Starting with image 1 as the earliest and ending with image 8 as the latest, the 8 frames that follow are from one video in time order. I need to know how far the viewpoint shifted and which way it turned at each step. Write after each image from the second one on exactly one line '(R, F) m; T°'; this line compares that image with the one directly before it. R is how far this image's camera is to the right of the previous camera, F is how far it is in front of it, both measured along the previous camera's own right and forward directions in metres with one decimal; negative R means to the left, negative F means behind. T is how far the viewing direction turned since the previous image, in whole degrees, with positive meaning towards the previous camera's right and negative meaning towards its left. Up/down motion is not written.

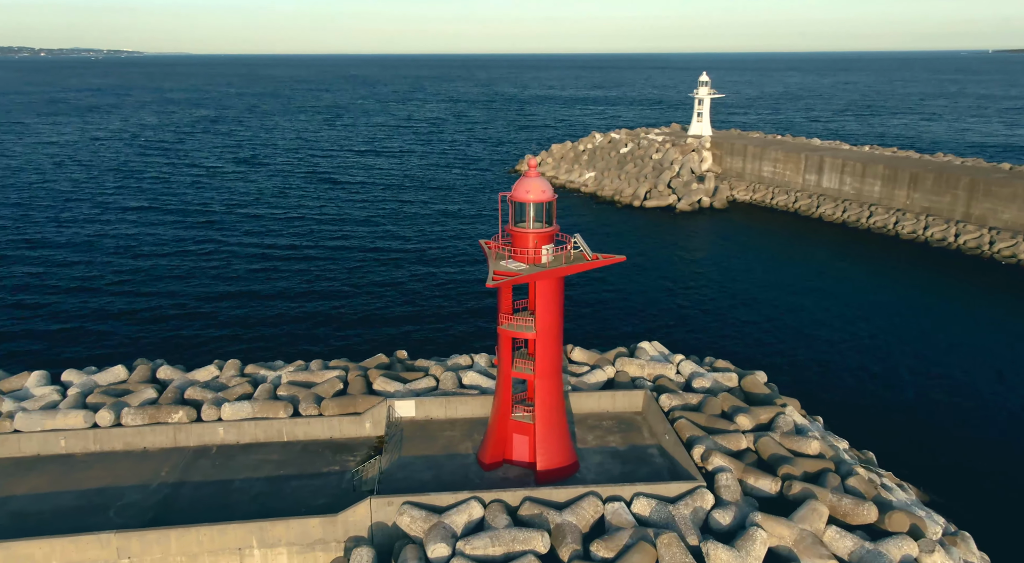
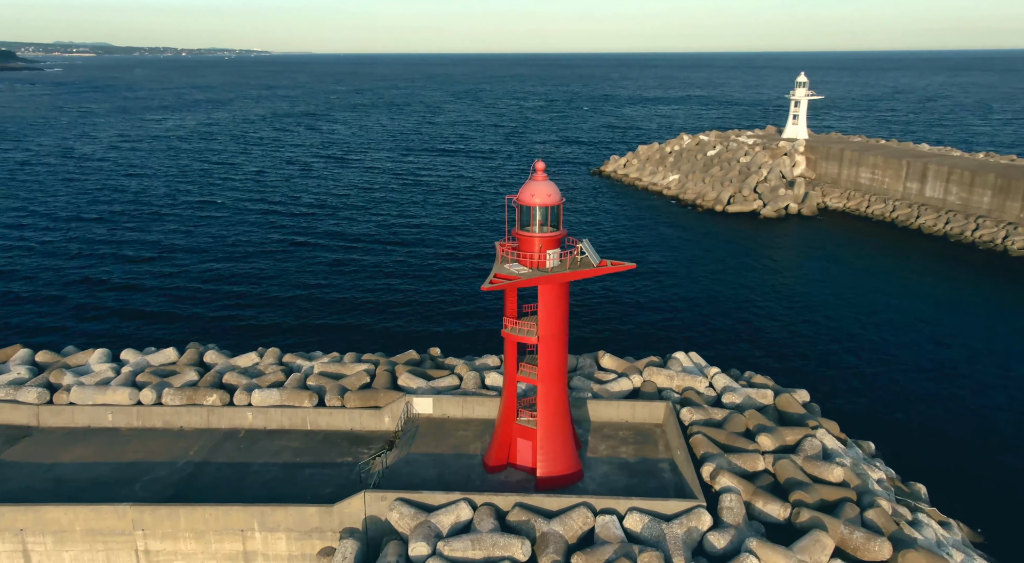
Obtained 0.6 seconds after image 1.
(+3.1, +0.3) m; -8°
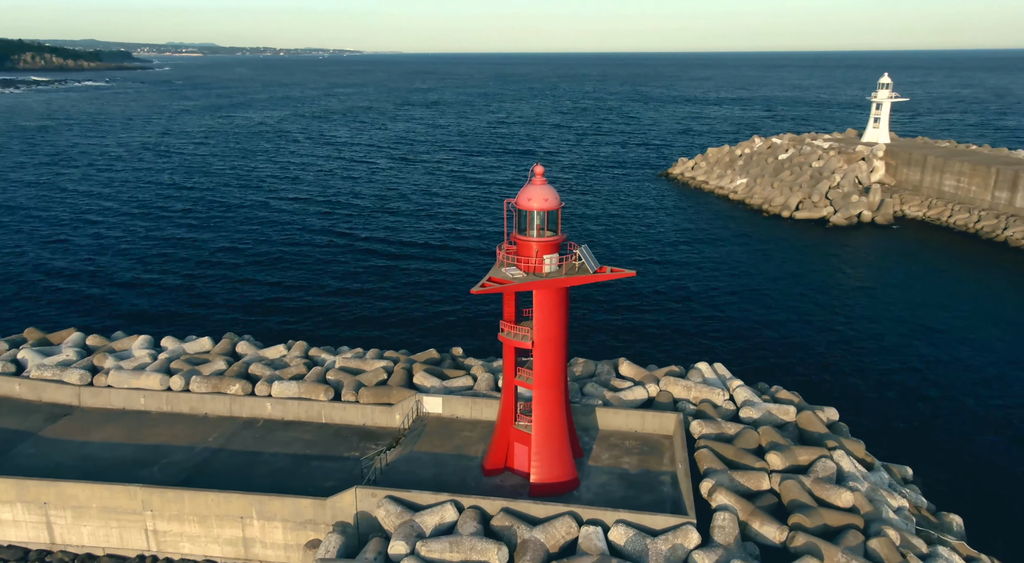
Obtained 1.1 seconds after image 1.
(+2.7, +0.2) m; -7°
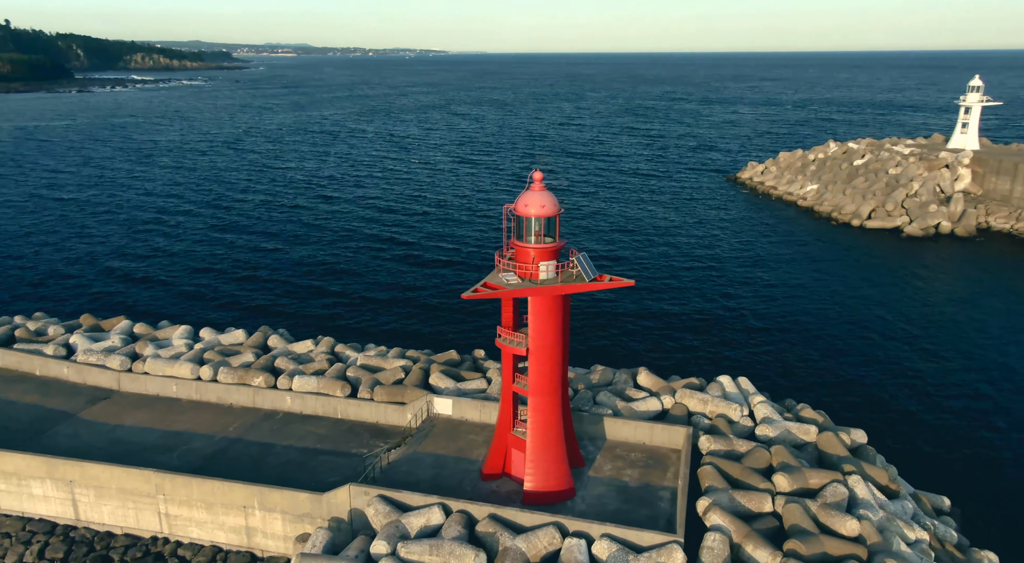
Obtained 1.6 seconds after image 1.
(+2.6, +0.2) m; -6°
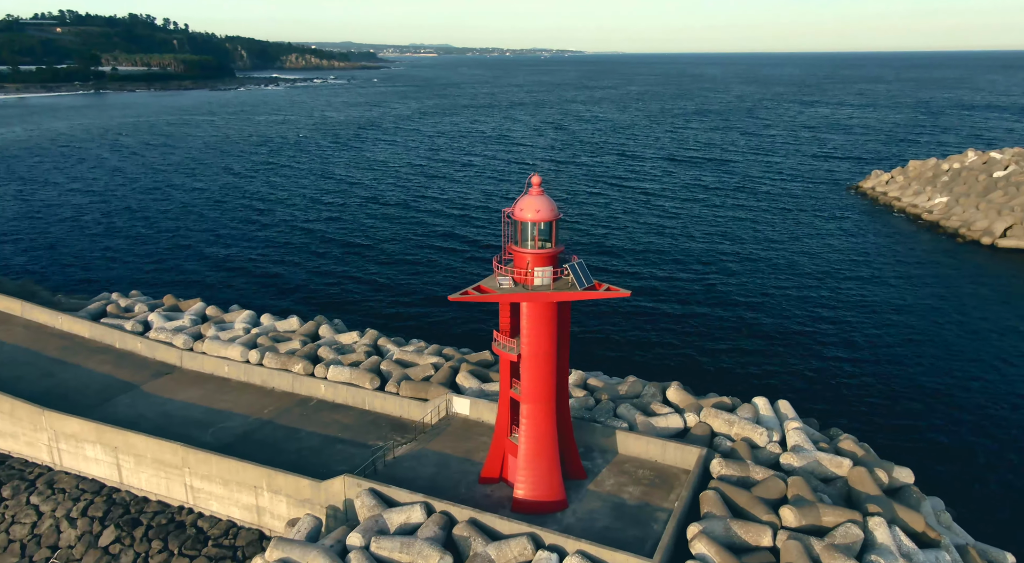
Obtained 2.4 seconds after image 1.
(+4.0, +0.7) m; -10°
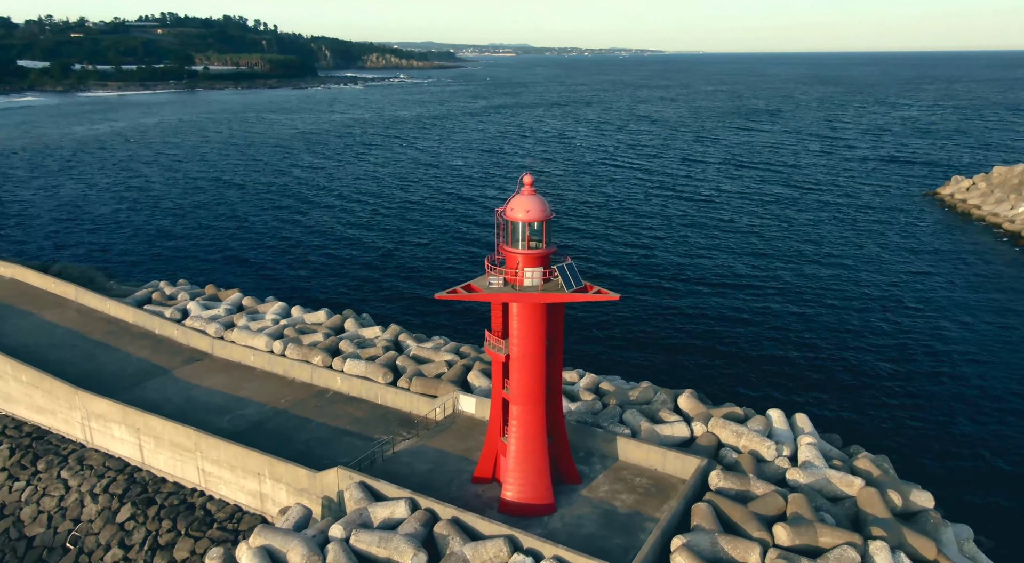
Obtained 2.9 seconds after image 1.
(+2.5, +0.3) m; -6°
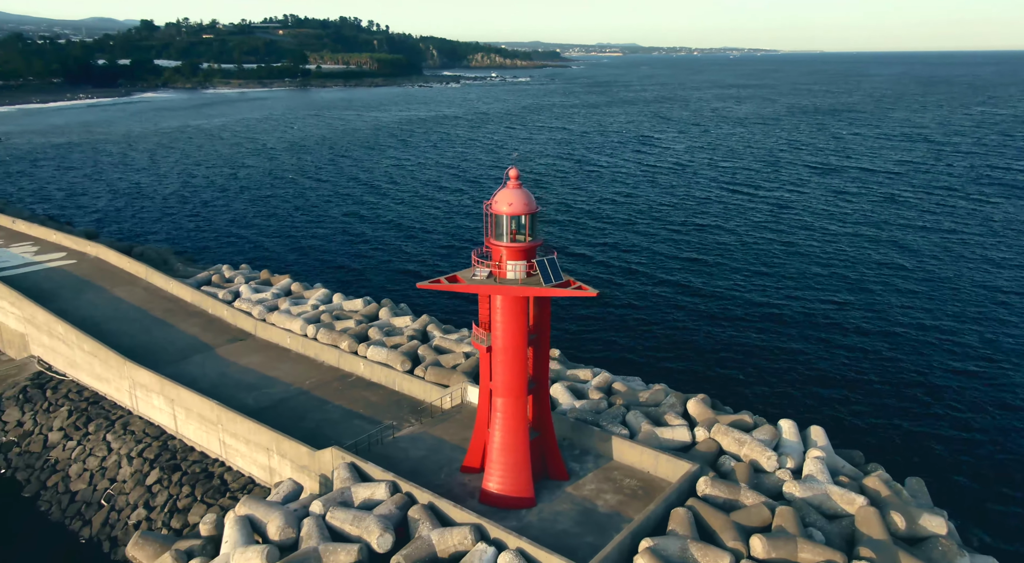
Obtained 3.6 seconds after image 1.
(+3.4, +0.2) m; -8°
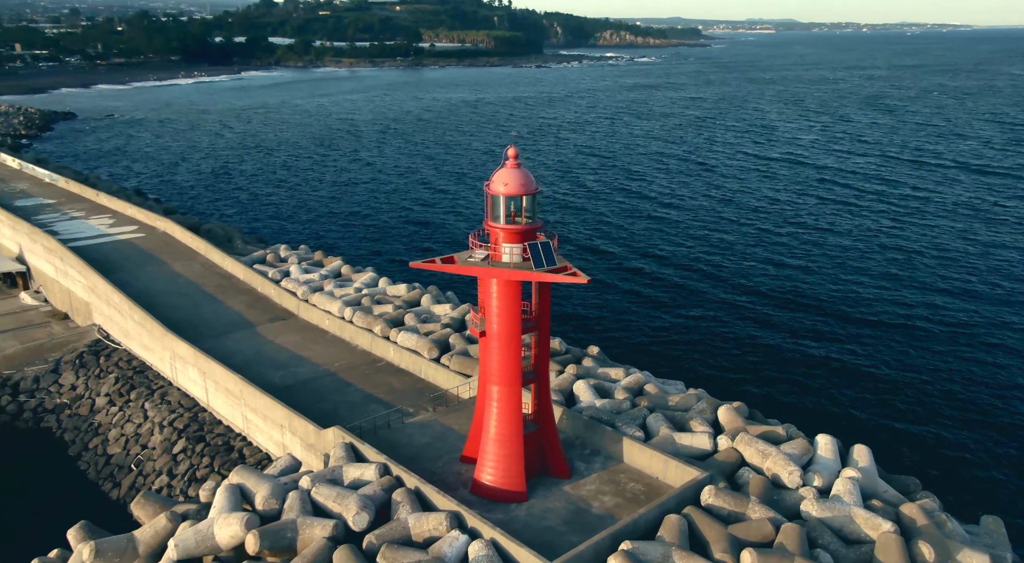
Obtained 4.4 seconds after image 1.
(+3.0, +1.8) m; -8°
